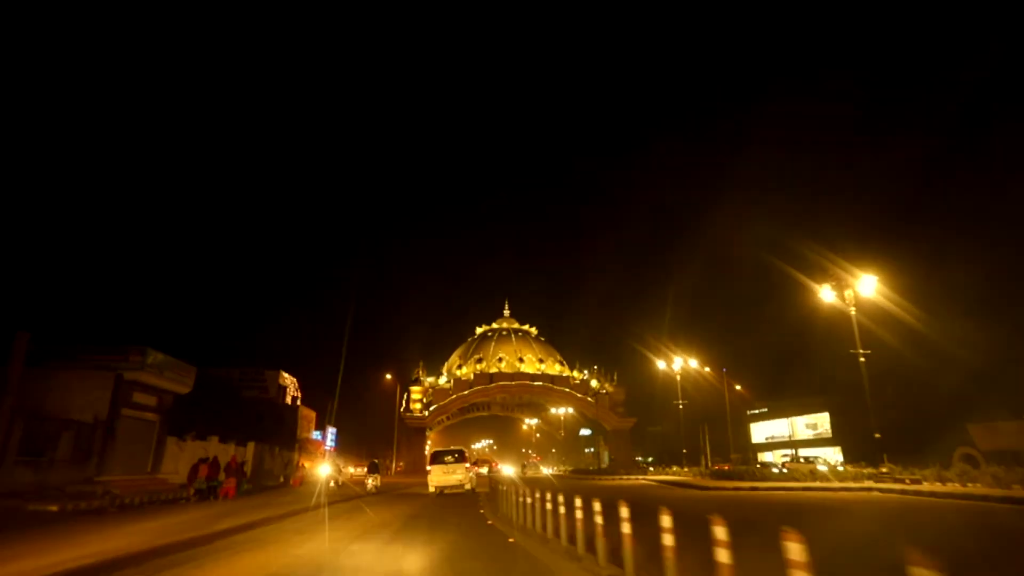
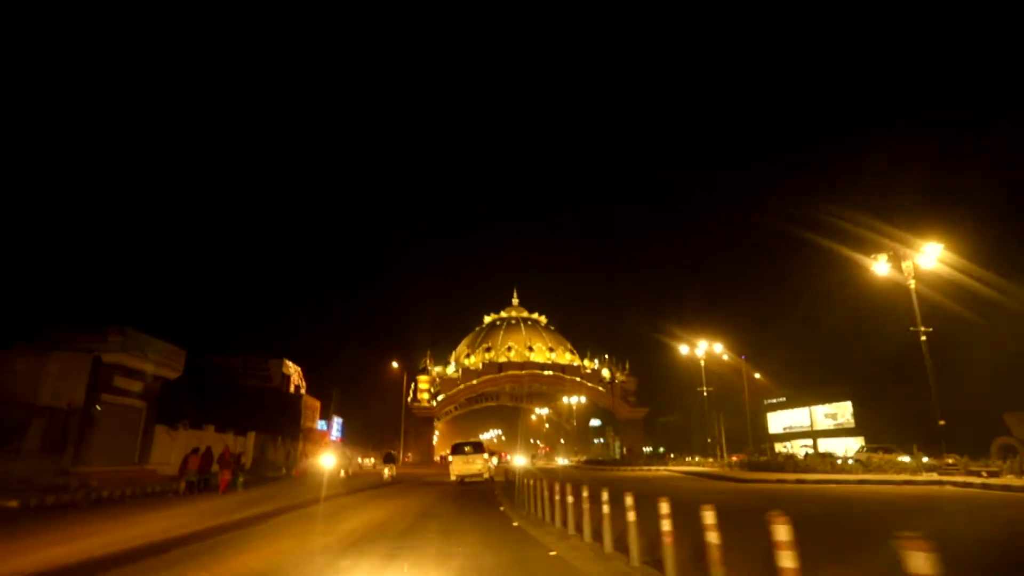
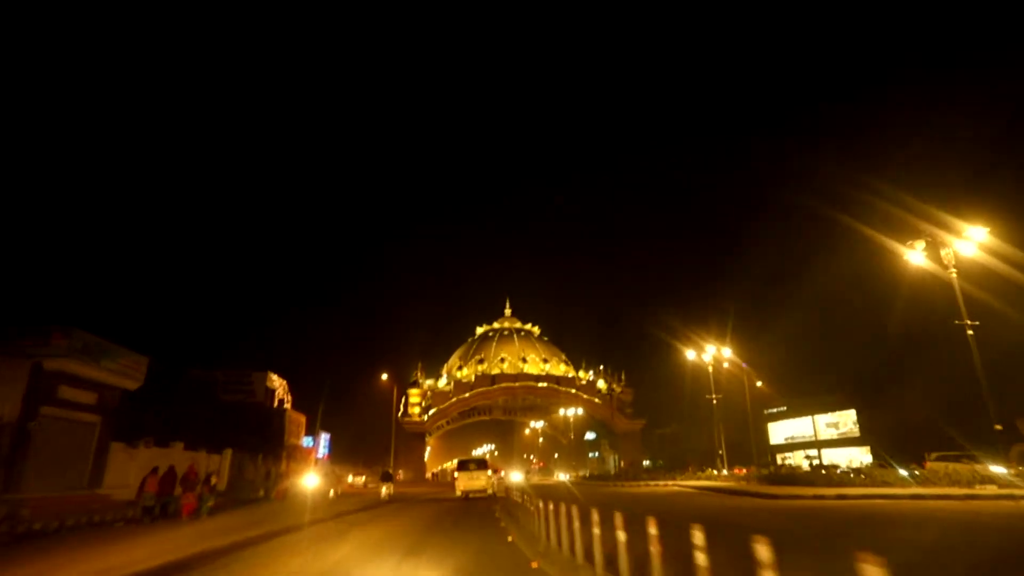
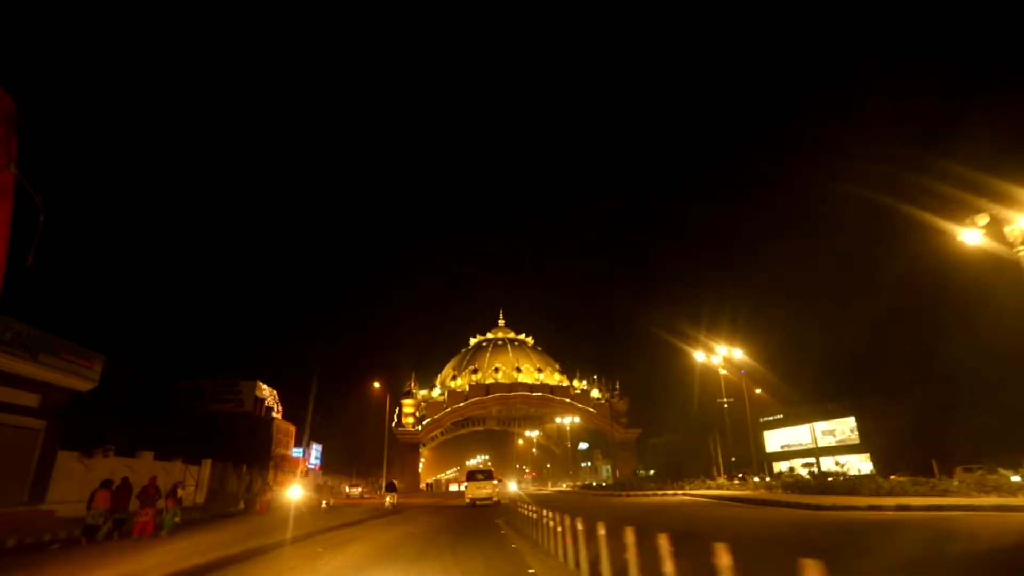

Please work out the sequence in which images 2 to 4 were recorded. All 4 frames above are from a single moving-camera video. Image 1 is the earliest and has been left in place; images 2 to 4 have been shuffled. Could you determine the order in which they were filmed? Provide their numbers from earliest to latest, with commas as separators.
2, 3, 4
